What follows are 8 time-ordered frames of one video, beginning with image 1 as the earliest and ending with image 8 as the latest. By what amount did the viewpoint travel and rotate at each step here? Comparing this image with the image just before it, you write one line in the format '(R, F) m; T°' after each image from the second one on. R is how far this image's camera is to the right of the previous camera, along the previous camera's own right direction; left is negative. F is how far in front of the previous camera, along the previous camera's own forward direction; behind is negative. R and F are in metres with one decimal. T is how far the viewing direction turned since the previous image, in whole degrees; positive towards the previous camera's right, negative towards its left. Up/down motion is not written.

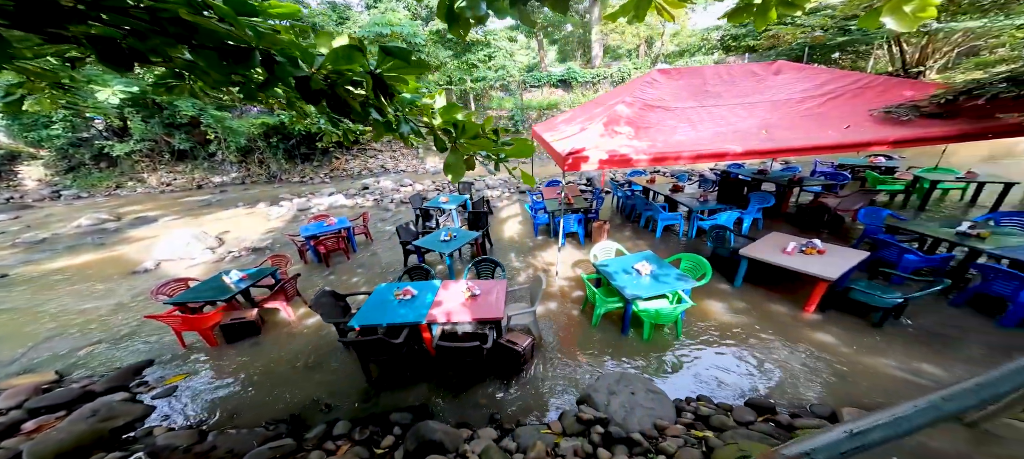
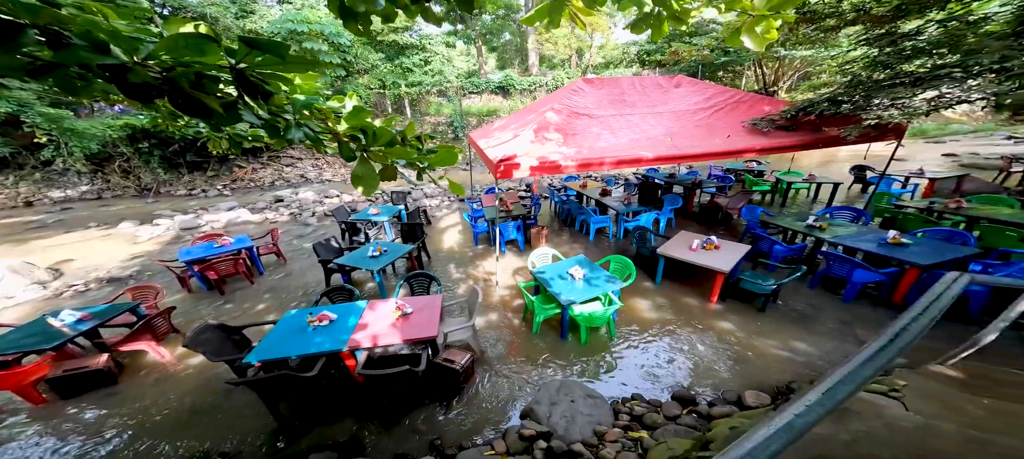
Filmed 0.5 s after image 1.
(+0.1, +0.1) m; +9°
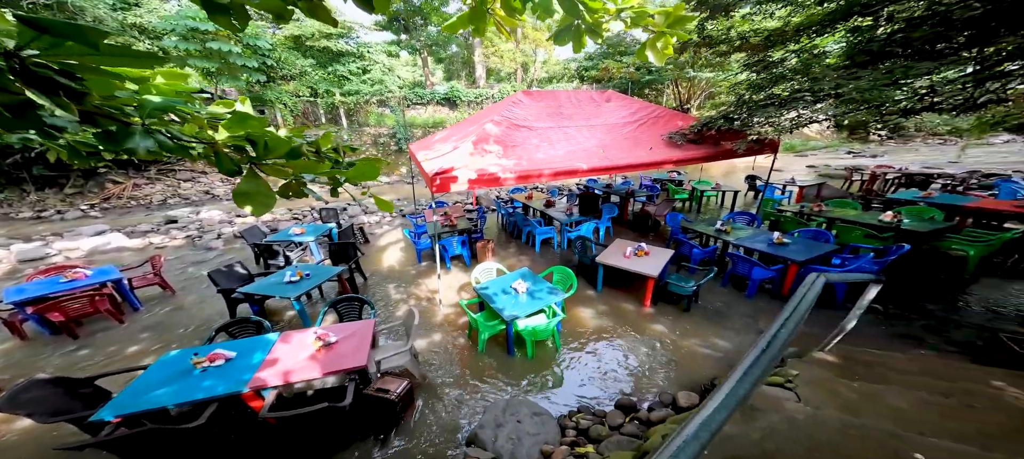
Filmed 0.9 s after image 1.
(+0.1, +0.1) m; +8°
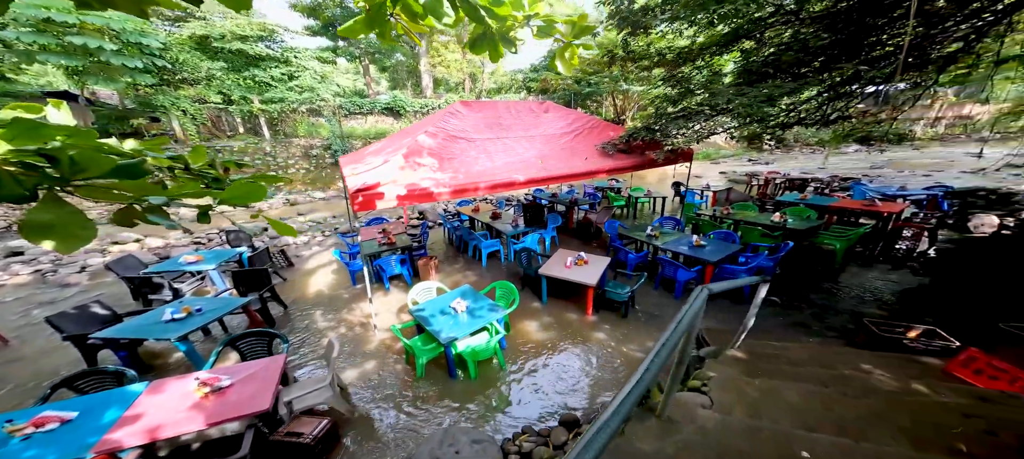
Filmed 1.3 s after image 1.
(+0.2, +0.1) m; +8°
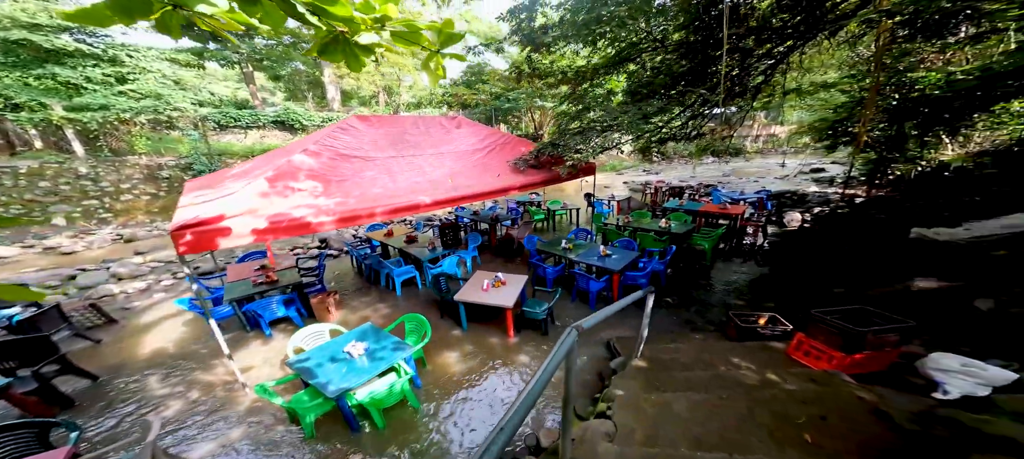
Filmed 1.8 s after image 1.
(+0.2, +0.2) m; +14°
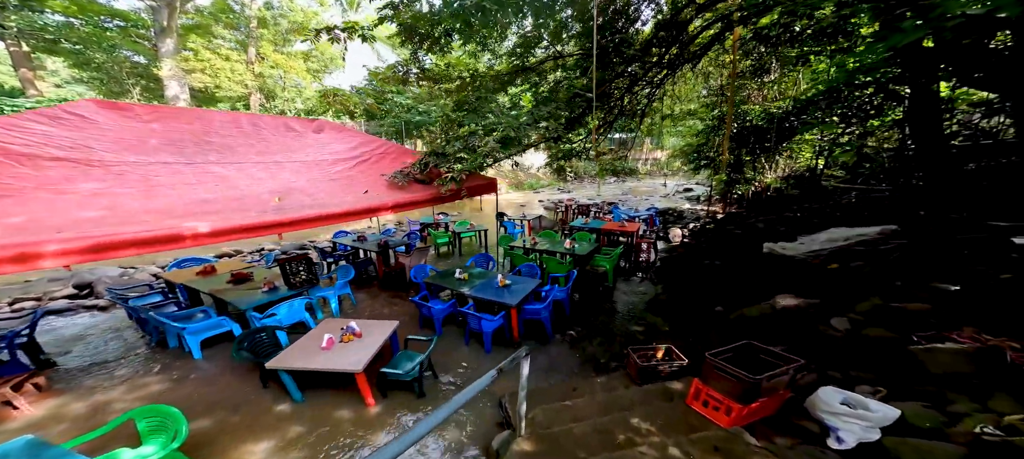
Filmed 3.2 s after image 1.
(+0.6, +0.9) m; +15°
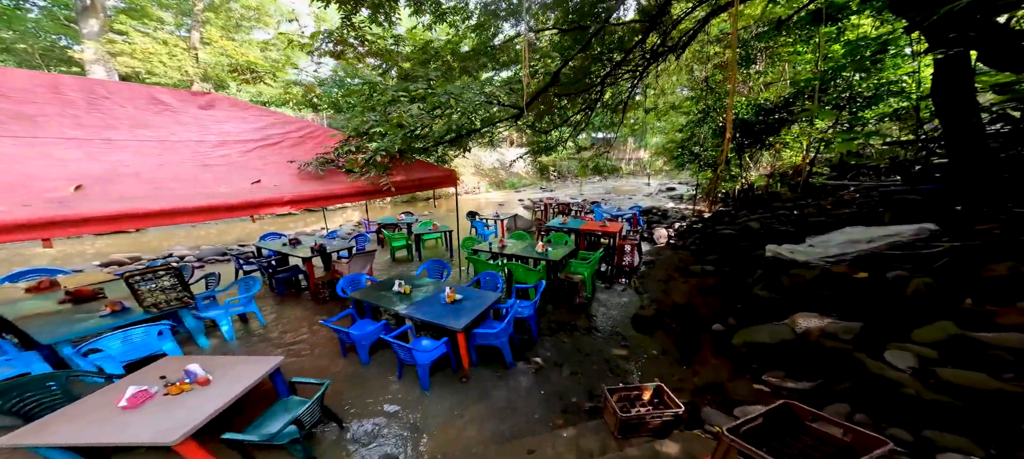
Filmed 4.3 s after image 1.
(+0.4, +1.1) m; +3°
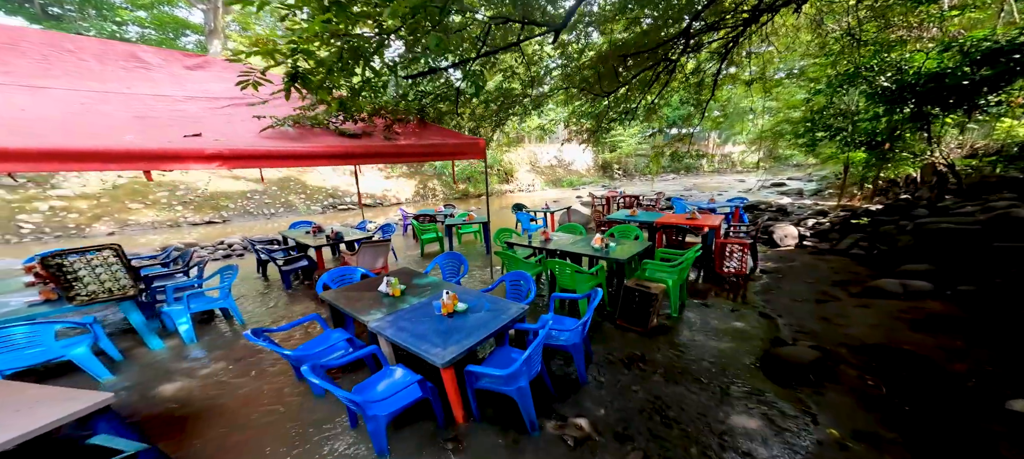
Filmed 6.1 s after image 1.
(+0.3, +1.6) m; -12°
